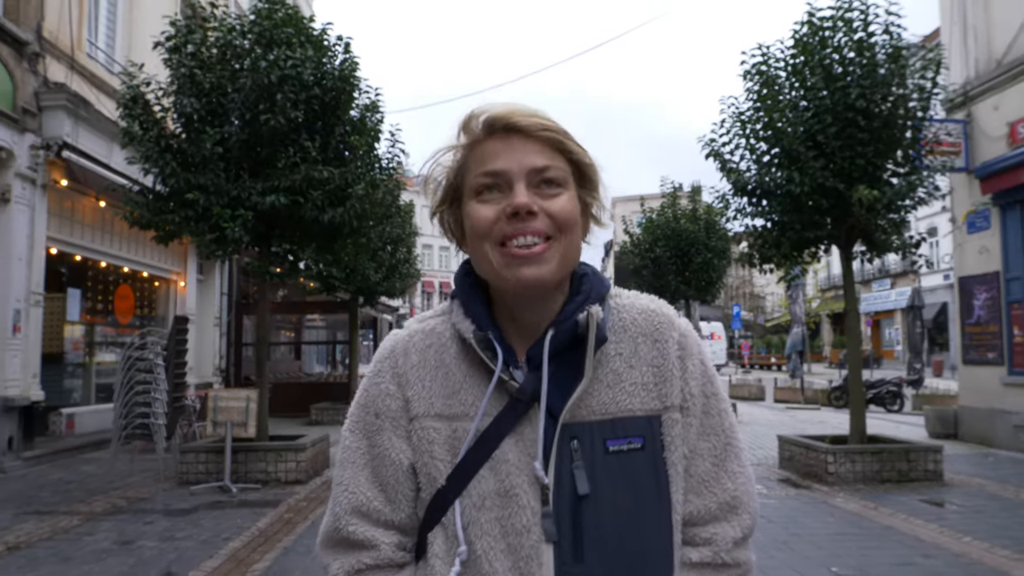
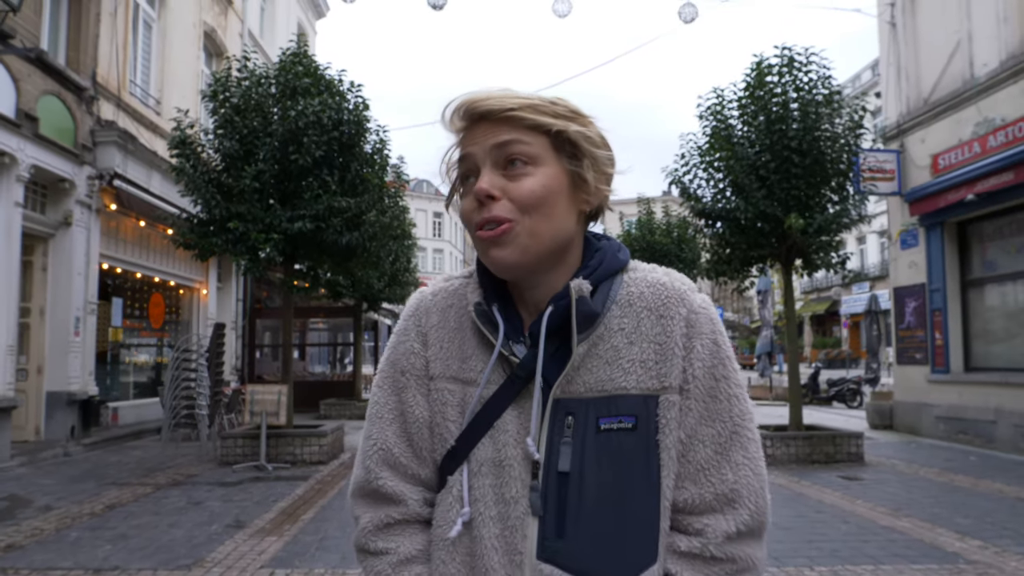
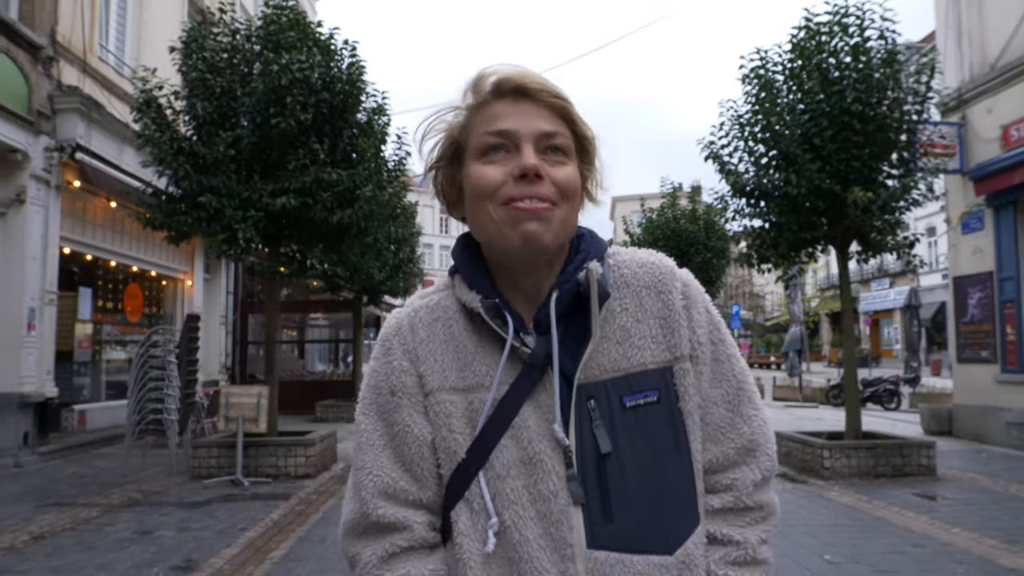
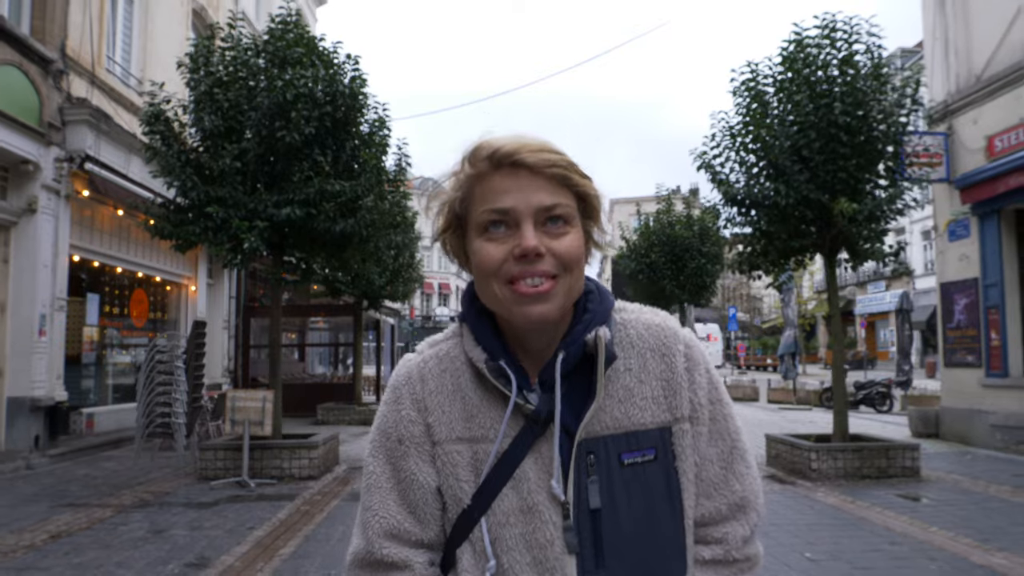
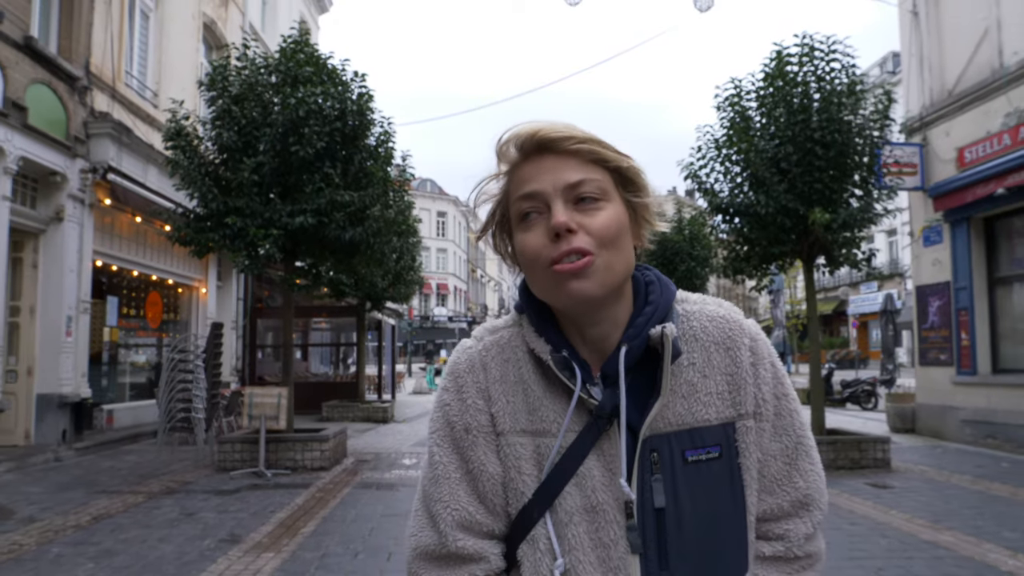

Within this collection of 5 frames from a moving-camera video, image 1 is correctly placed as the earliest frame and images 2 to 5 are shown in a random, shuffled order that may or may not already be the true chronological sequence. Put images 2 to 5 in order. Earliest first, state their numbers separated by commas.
3, 4, 5, 2
